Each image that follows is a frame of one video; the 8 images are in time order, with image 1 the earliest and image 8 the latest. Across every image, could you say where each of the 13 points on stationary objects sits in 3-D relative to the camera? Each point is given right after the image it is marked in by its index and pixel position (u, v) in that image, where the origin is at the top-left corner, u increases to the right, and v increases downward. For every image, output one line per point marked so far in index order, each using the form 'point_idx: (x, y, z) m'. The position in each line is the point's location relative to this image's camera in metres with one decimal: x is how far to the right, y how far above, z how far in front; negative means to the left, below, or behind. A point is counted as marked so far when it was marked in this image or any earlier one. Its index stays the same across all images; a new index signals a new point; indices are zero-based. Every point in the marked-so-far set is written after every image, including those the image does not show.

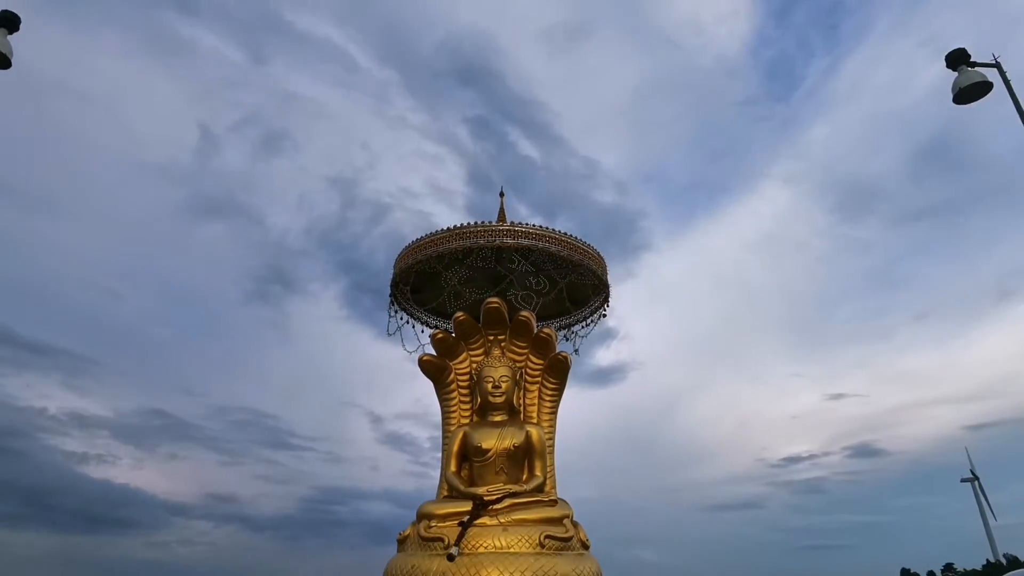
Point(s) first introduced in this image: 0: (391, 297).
0: (-1.9, -0.2, +9.5) m
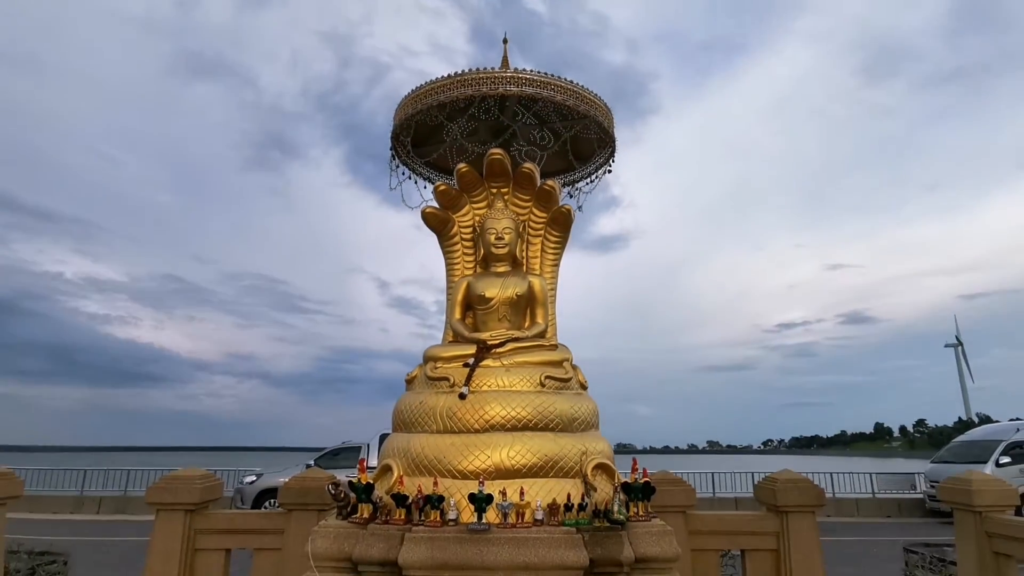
0: (-1.8, +2.1, +9.2) m
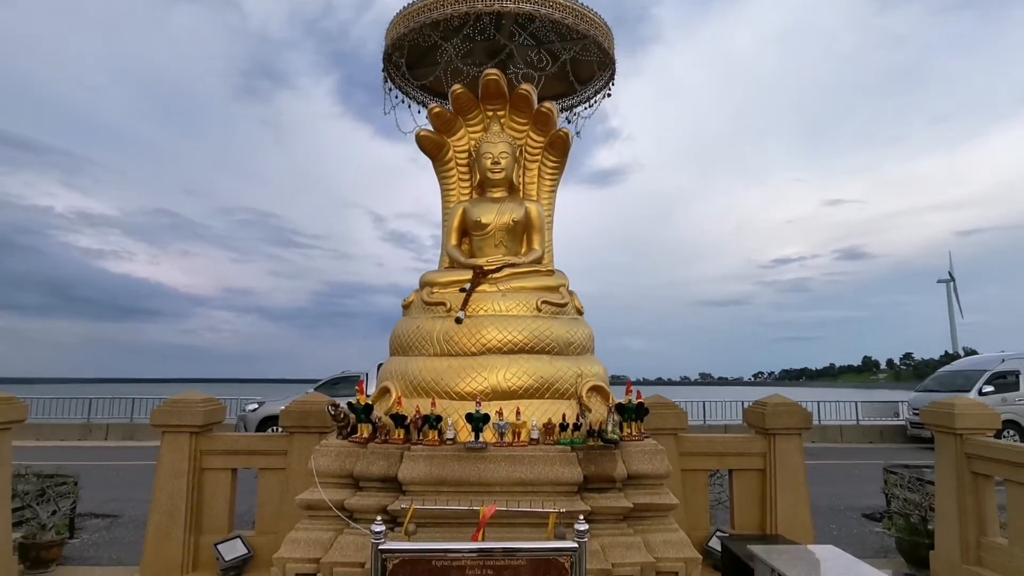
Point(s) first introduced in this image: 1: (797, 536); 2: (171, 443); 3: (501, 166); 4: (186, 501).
0: (-1.9, +3.2, +8.9) m
1: (+3.5, -3.0, +7.6) m
2: (-4.2, -1.9, +7.5) m
3: (-0.1, +1.4, +6.9) m
4: (-4.0, -2.6, +7.4) m
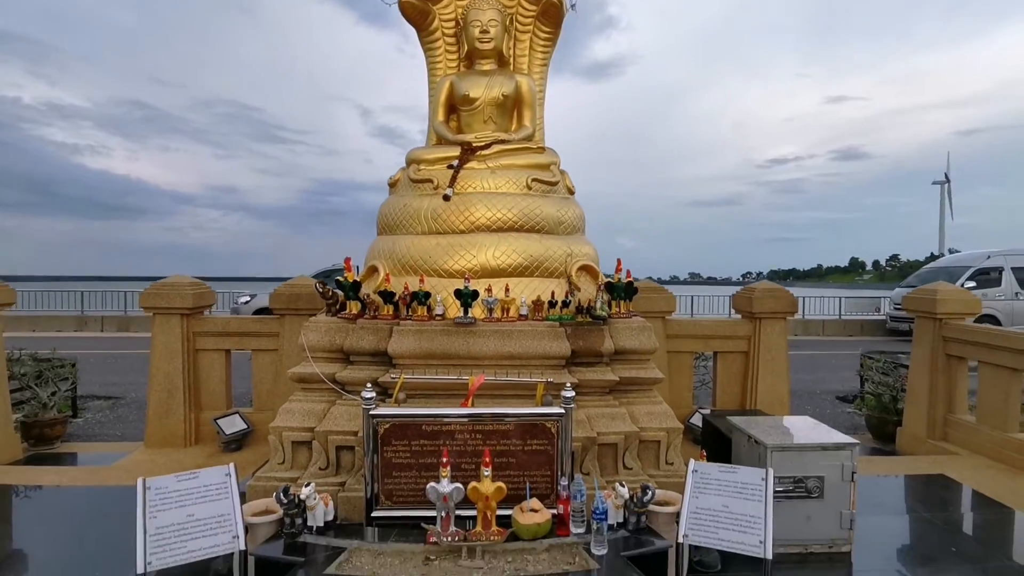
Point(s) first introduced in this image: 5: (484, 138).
0: (-2.0, +4.8, +8.1) m
1: (+3.4, -1.5, +7.9) m
2: (-4.3, -0.5, +7.5) m
3: (-0.2, +2.7, +6.5) m
4: (-4.1, -1.1, +7.6) m
5: (-0.3, +1.5, +6.2) m
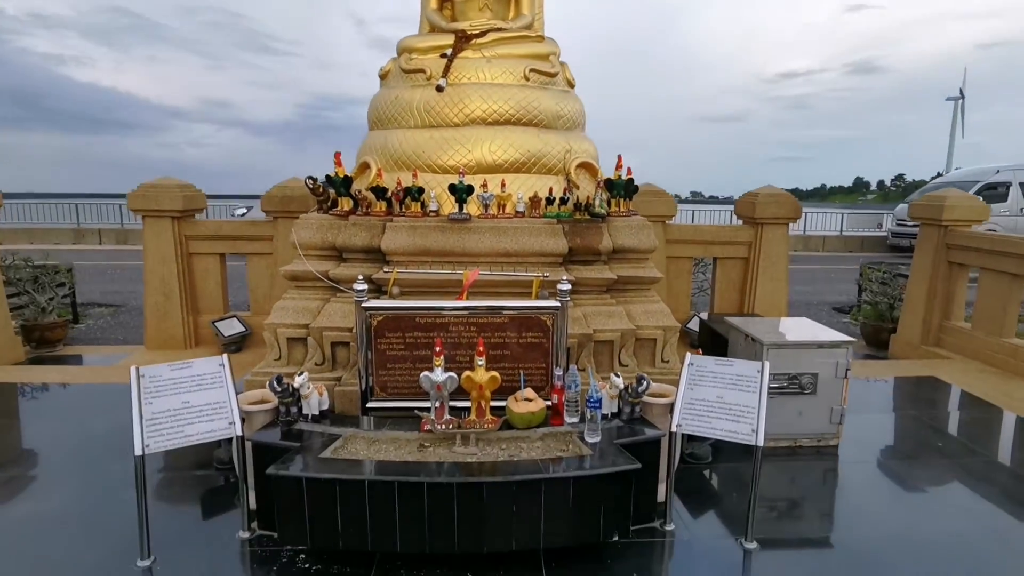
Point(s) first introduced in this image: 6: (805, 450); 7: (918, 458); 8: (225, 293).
0: (-2.0, +6.0, +7.3) m
1: (+3.4, -0.3, +7.9) m
2: (-4.4, +0.7, +7.4) m
3: (-0.3, +3.7, +5.9) m
4: (-4.1, +0.1, +7.5) m
5: (-0.3, +2.5, +5.8) m
6: (+2.5, -1.4, +5.1) m
7: (+3.5, -1.5, +5.3) m
8: (-3.8, -0.1, +7.9) m
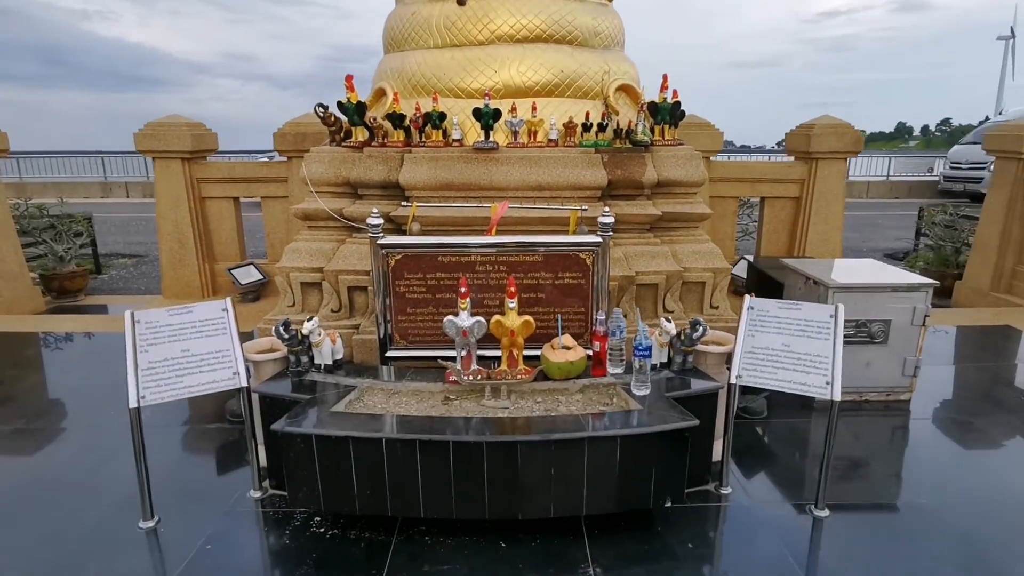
0: (-1.7, +6.6, +6.4) m
1: (+3.7, +0.4, +7.3) m
2: (-4.0, +1.4, +7.0) m
3: (0.0, +4.2, +5.1) m
4: (-3.8, +0.7, +7.2) m
5: (-0.1, +3.0, +5.1) m
6: (+2.7, -0.9, +4.6) m
7: (+3.8, -1.0, +4.7) m
8: (-3.4, +0.6, +7.6) m
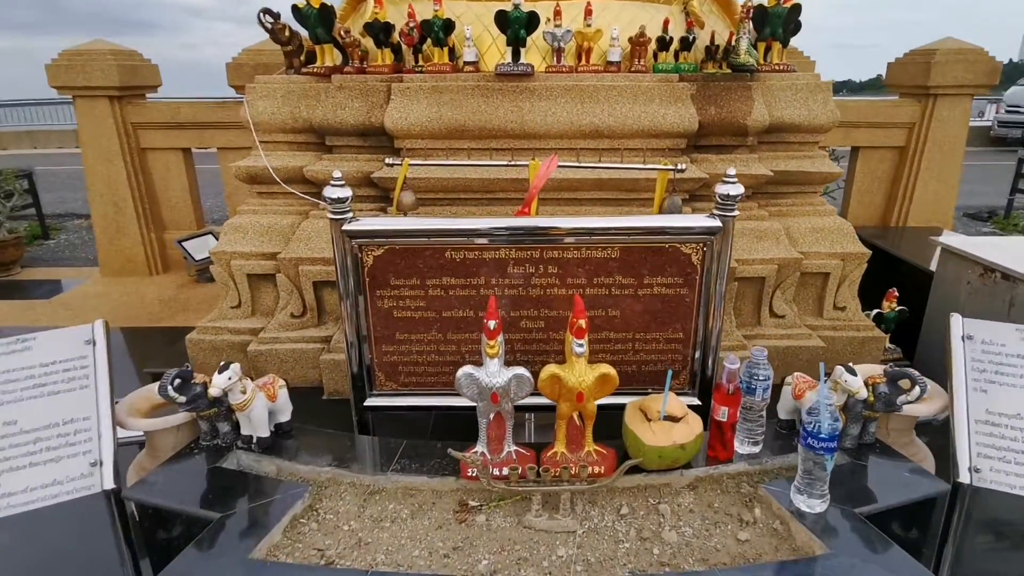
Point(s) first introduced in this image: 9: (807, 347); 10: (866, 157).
0: (-1.5, +6.7, +4.4) m
1: (+4.0, +0.6, +5.7) m
2: (-3.8, +1.6, +5.4) m
3: (+0.2, +4.3, +3.3) m
4: (-3.6, +0.9, +5.7) m
5: (+0.2, +3.1, +3.4) m
6: (+3.0, -0.9, +3.2) m
7: (+4.0, -1.0, +3.3) m
8: (-3.2, +0.9, +6.1) m
9: (+1.6, -0.3, +3.2) m
10: (+3.4, +1.3, +5.8) m
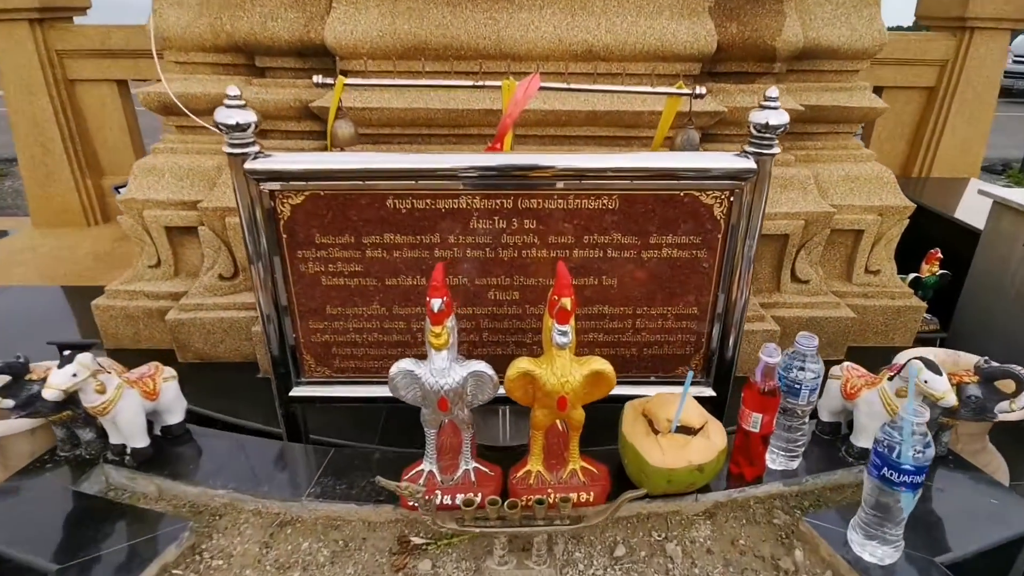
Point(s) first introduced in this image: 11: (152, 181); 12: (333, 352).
0: (-1.6, +7.0, +3.3) m
1: (+3.8, +1.0, +5.2) m
2: (-3.9, +1.9, +4.7) m
3: (+0.1, +4.5, +2.4) m
4: (-3.7, +1.3, +5.0) m
5: (+0.1, +3.2, +2.6) m
6: (+2.8, -0.7, +2.8) m
7: (+3.9, -0.8, +2.9) m
8: (-3.3, +1.3, +5.4) m
9: (+1.5, -0.1, +2.7) m
10: (+3.3, +1.6, +5.2) m
11: (-1.6, +0.5, +2.7) m
12: (-0.6, -0.2, +1.9) m
